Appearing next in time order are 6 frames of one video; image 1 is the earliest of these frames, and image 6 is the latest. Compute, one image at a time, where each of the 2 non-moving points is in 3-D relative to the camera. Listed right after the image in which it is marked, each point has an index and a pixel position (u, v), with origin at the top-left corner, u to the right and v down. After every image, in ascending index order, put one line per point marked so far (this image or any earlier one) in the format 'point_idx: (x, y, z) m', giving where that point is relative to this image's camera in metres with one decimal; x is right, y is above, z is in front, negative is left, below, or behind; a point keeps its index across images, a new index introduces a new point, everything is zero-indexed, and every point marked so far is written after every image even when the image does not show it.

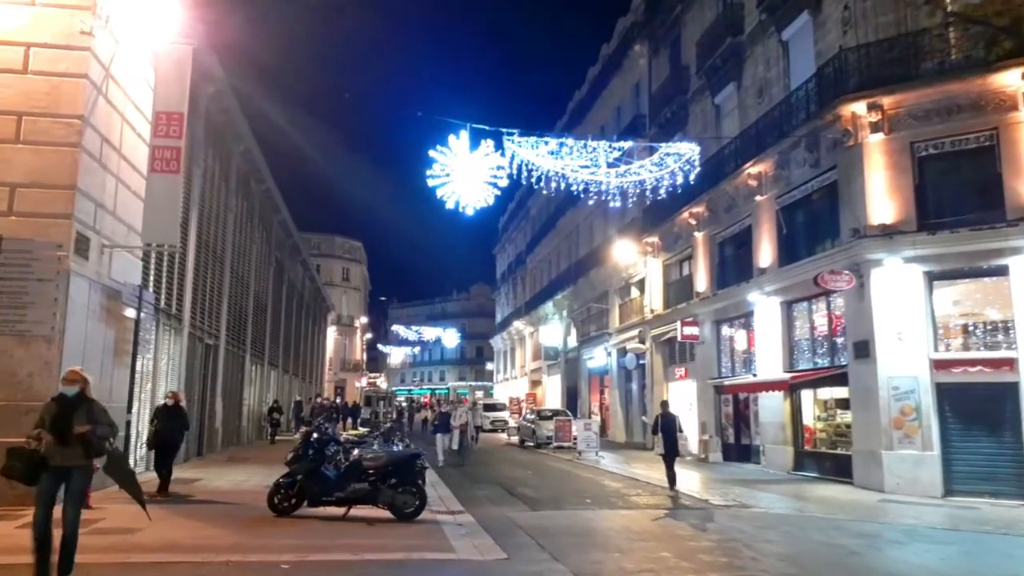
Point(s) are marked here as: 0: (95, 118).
0: (-6.3, +2.5, +12.2) m
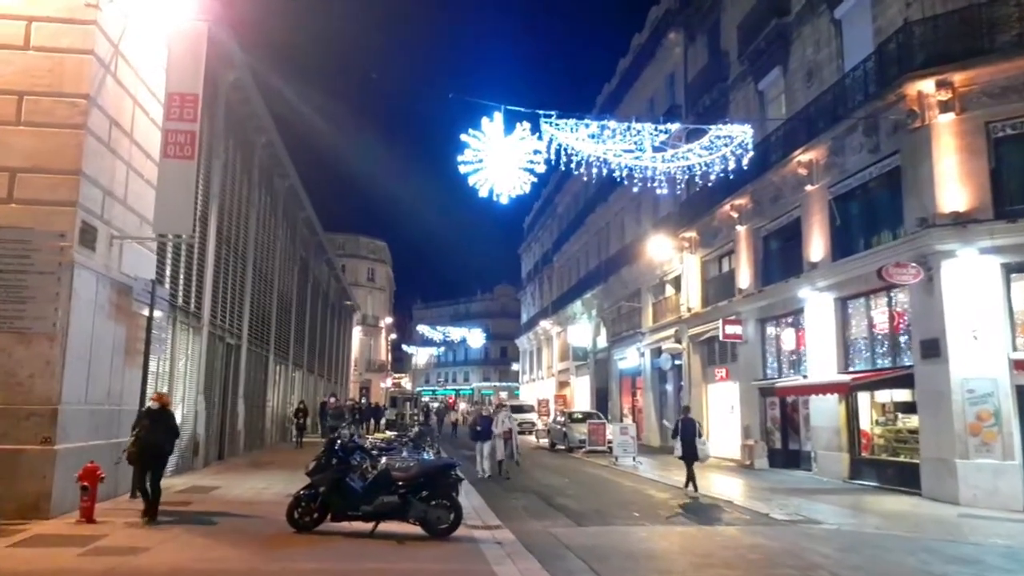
0: (-5.7, +2.6, +11.3) m
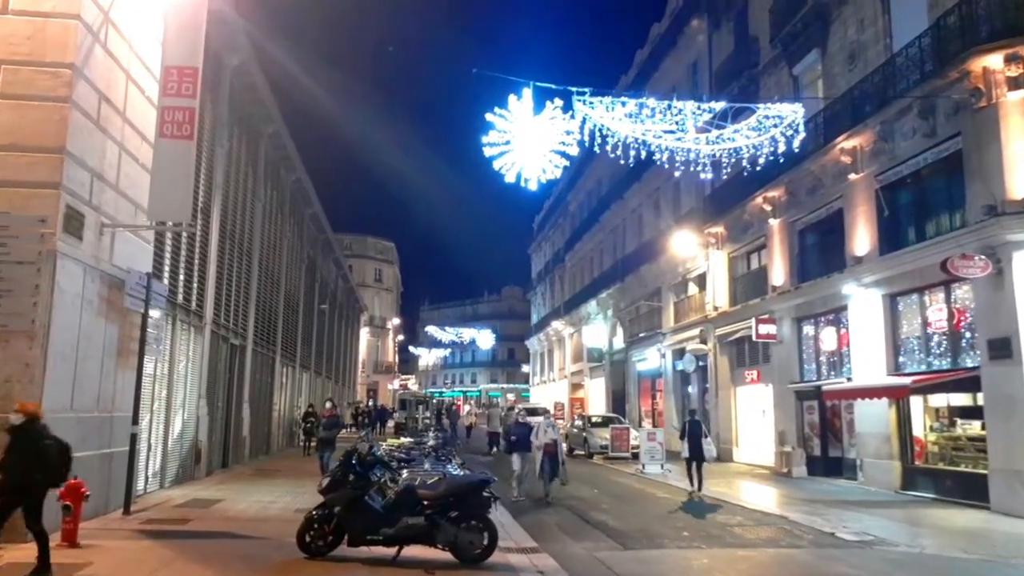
0: (-5.3, +2.7, +10.1) m
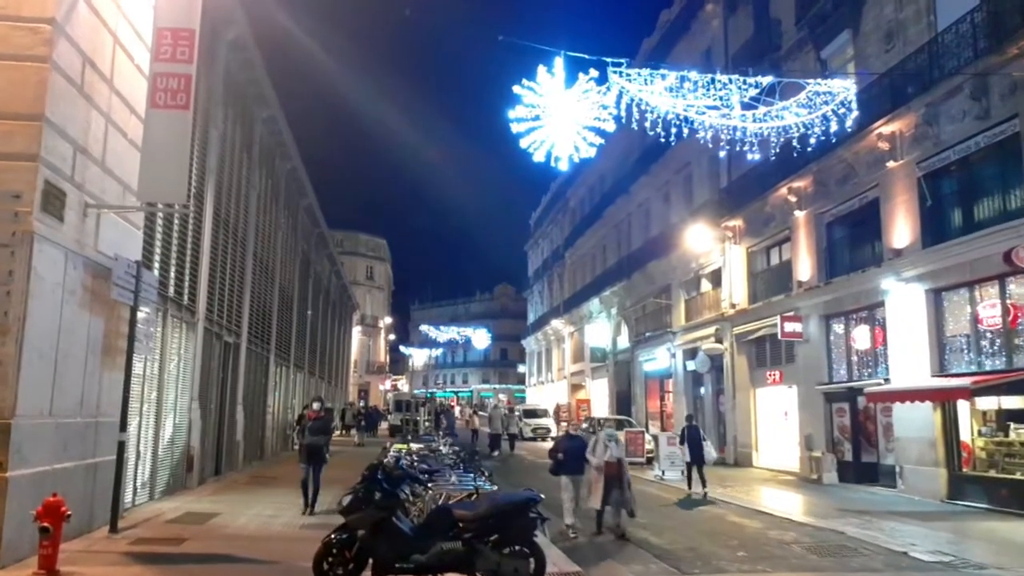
0: (-4.8, +2.8, +8.9) m
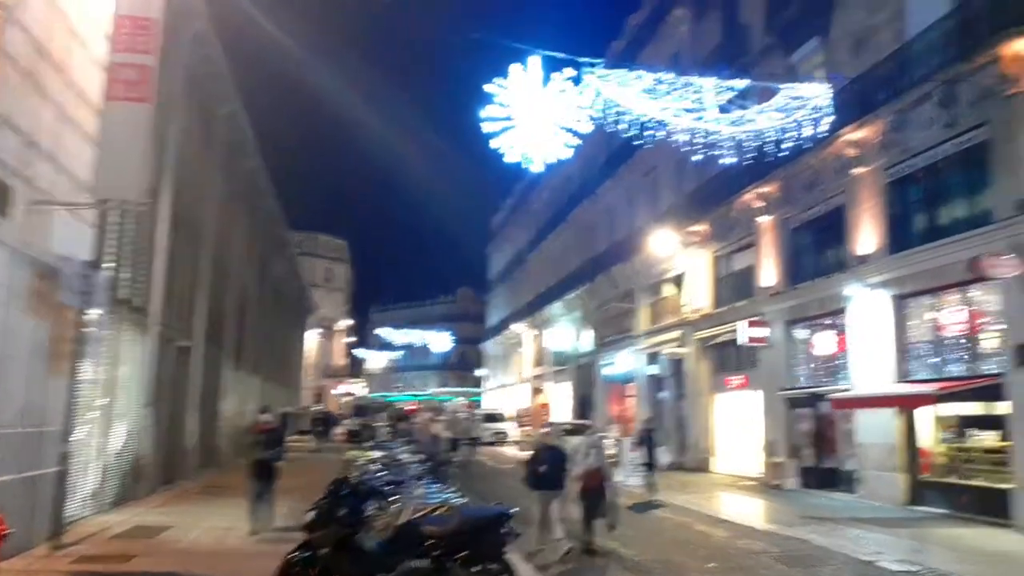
0: (-5.1, +2.8, +8.3) m
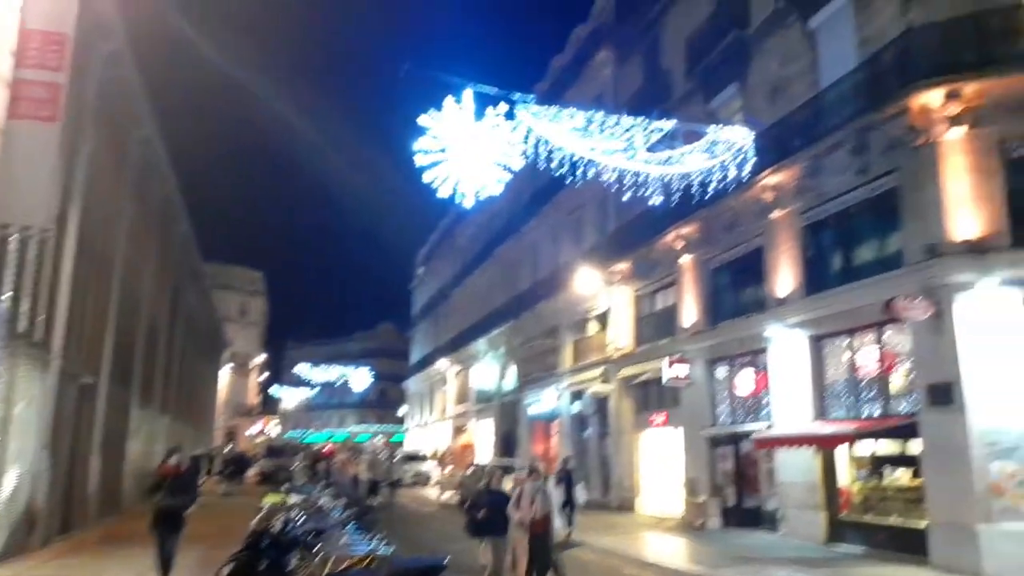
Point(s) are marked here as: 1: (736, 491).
0: (-5.7, +2.5, +7.7) m
1: (+5.2, -4.6, +18.5) m
